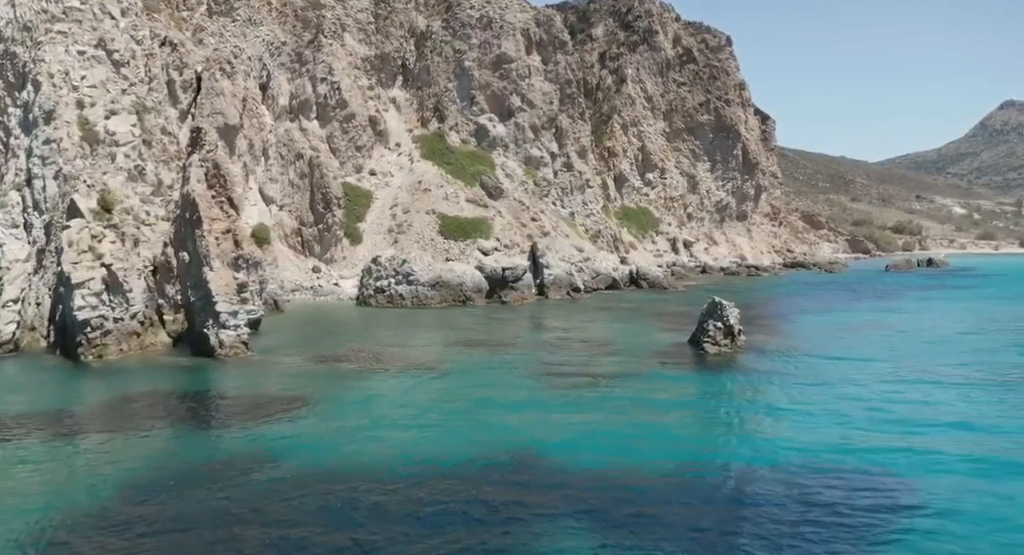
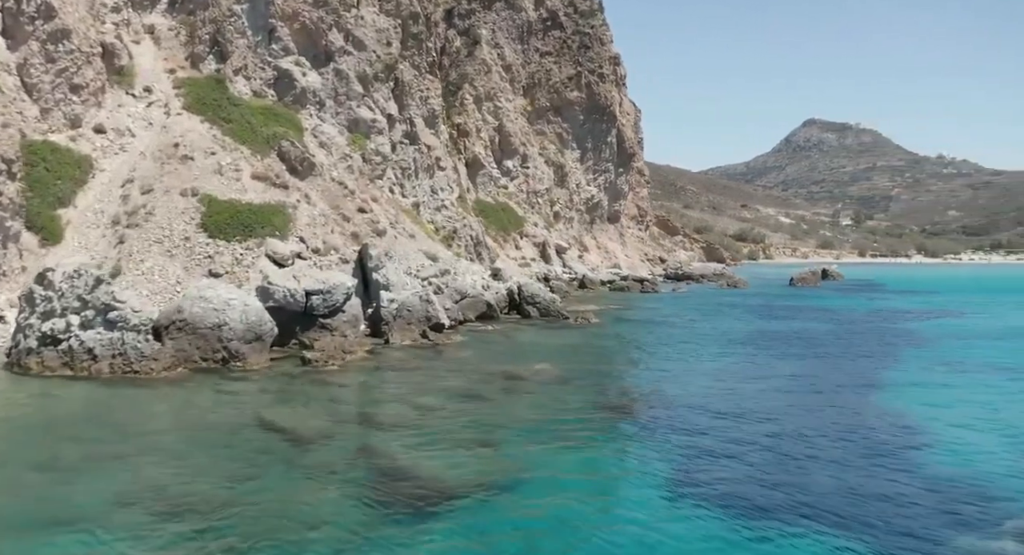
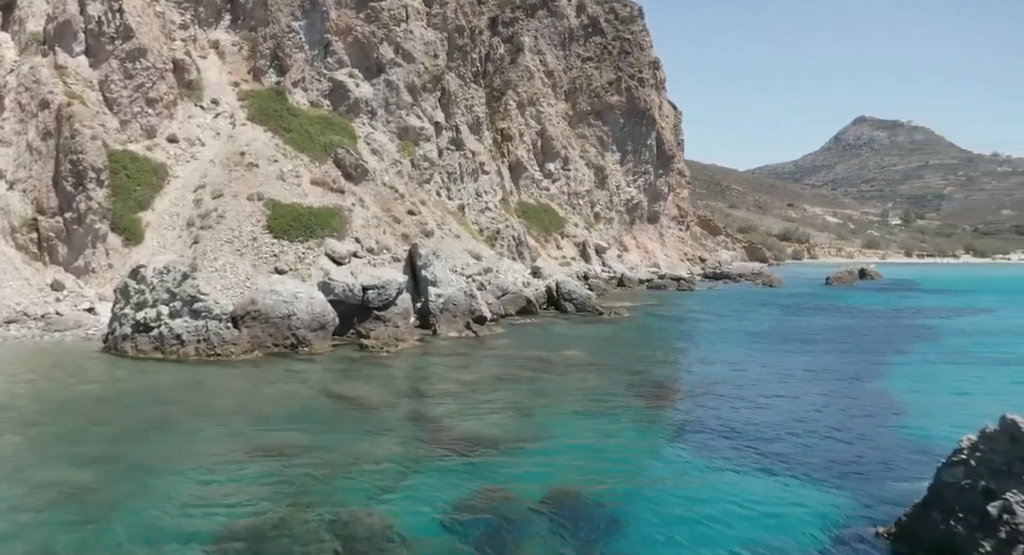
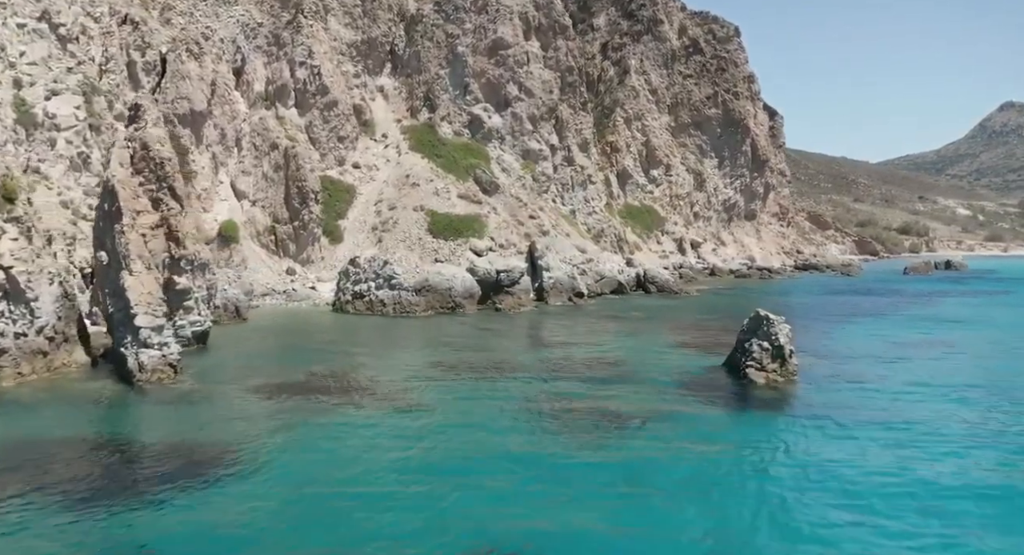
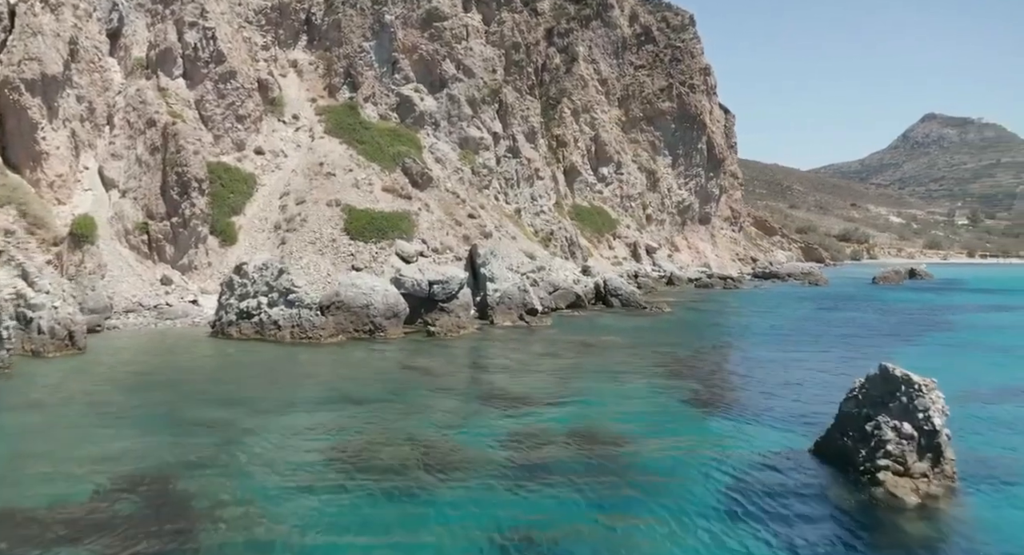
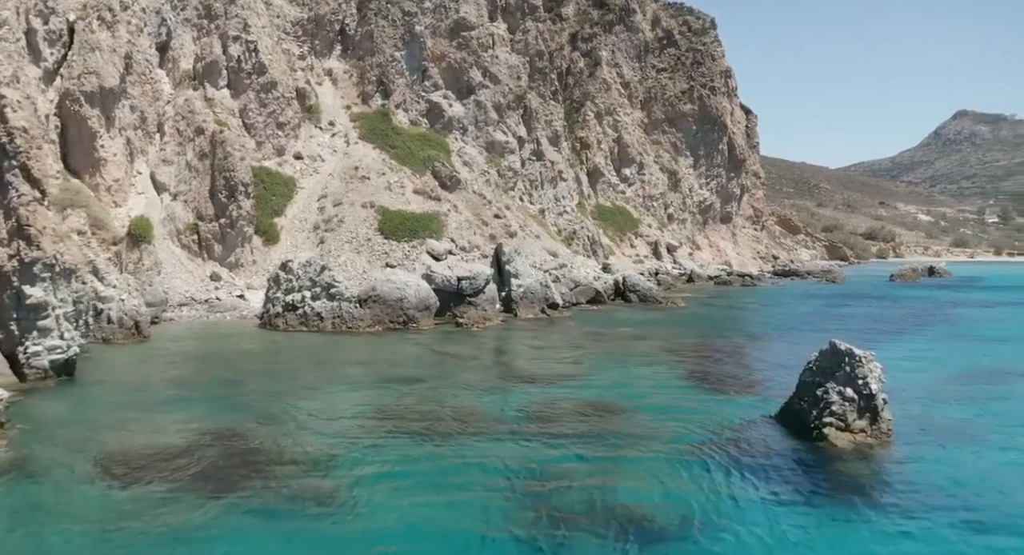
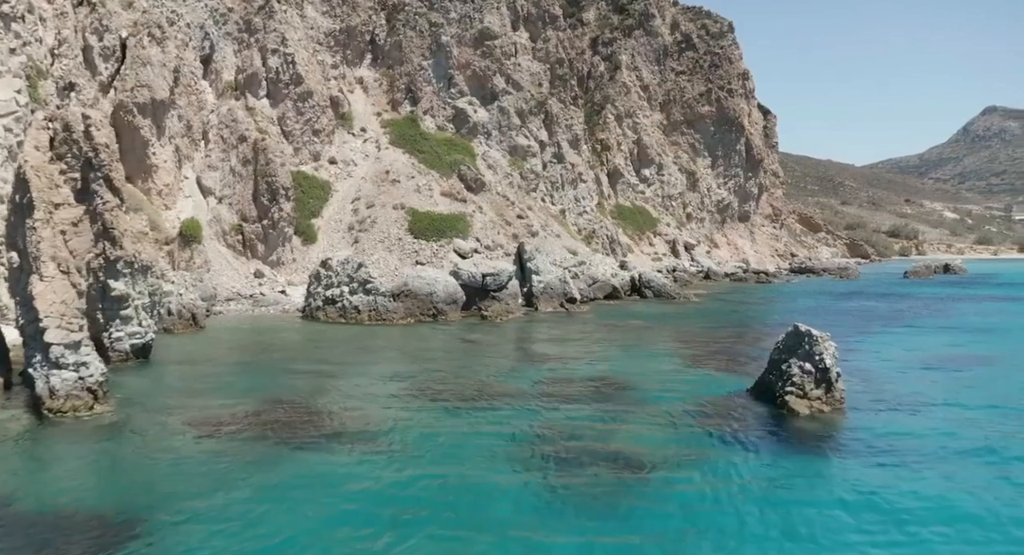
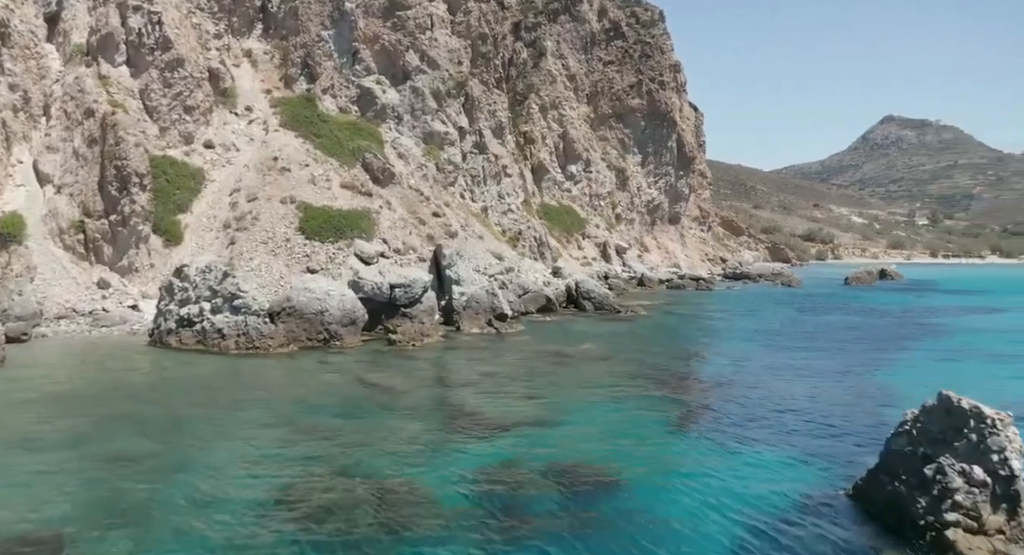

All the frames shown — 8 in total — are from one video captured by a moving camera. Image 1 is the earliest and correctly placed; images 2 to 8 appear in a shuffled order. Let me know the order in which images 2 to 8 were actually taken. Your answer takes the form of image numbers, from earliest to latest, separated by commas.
4, 7, 6, 5, 8, 3, 2
